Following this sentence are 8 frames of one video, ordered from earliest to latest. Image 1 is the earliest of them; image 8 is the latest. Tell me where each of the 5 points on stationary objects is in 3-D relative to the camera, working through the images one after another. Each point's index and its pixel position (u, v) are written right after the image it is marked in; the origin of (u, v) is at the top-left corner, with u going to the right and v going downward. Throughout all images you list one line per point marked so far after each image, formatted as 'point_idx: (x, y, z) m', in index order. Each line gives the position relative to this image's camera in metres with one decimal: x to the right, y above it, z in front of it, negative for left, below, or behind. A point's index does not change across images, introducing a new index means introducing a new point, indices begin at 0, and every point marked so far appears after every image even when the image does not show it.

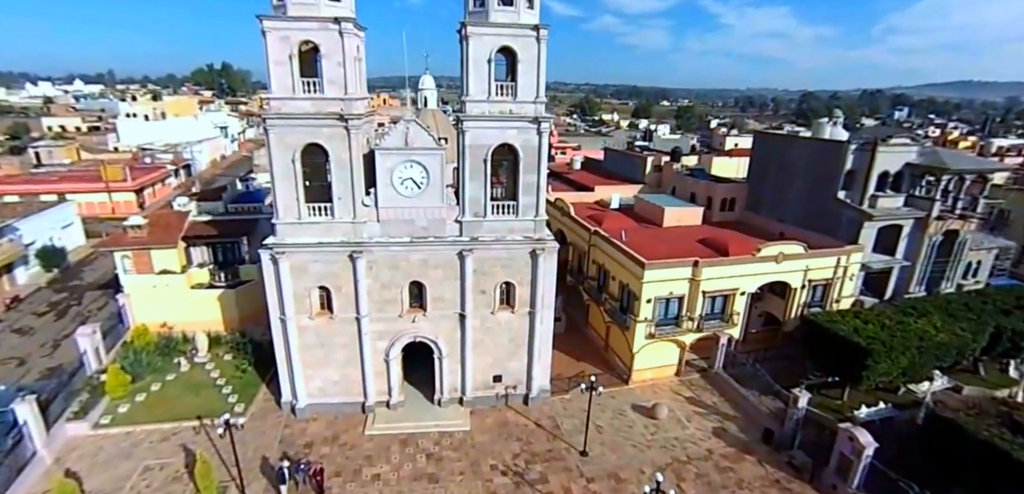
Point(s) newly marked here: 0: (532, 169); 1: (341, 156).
0: (+0.8, +3.0, +18.8) m
1: (-6.4, +3.4, +18.1) m
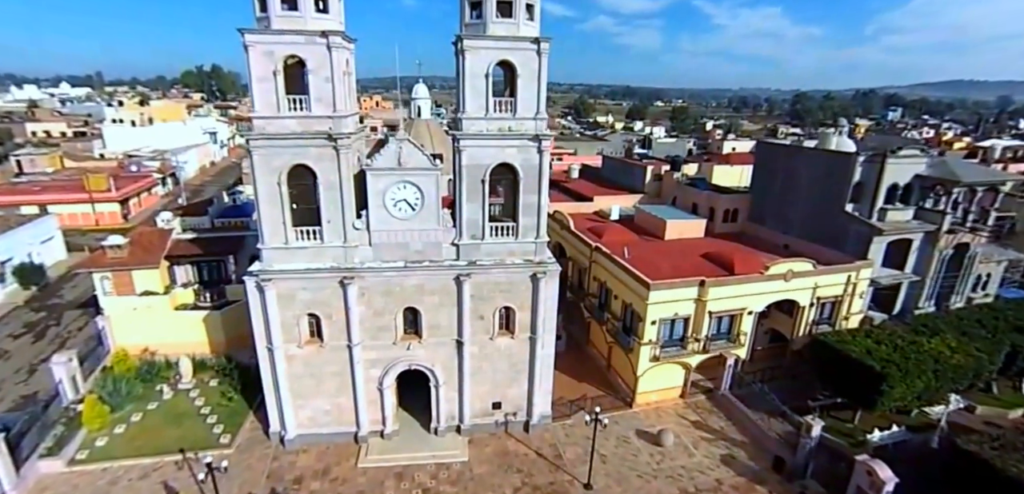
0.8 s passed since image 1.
0: (+0.8, +2.1, +17.8) m
1: (-6.5, +2.4, +17.1) m
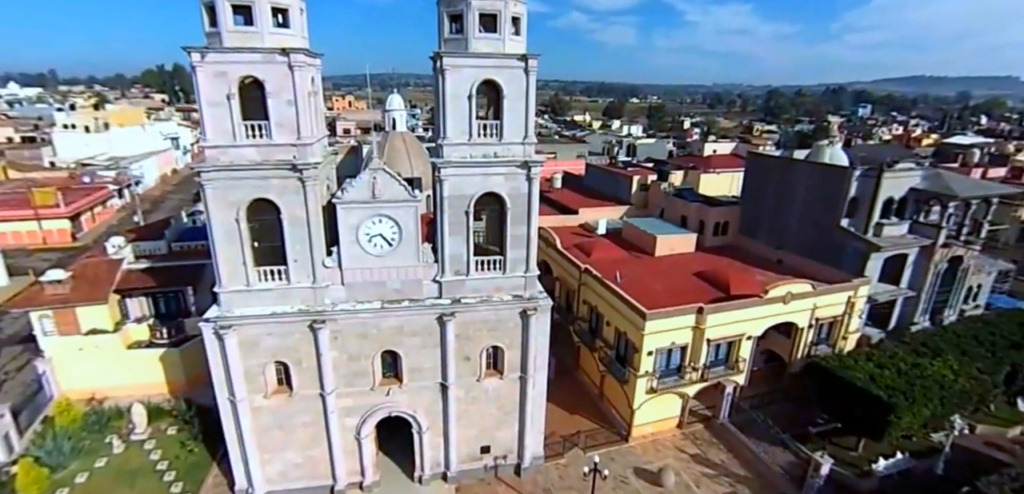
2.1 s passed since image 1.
0: (+0.3, +0.9, +16.4) m
1: (-6.9, +1.1, +15.3) m
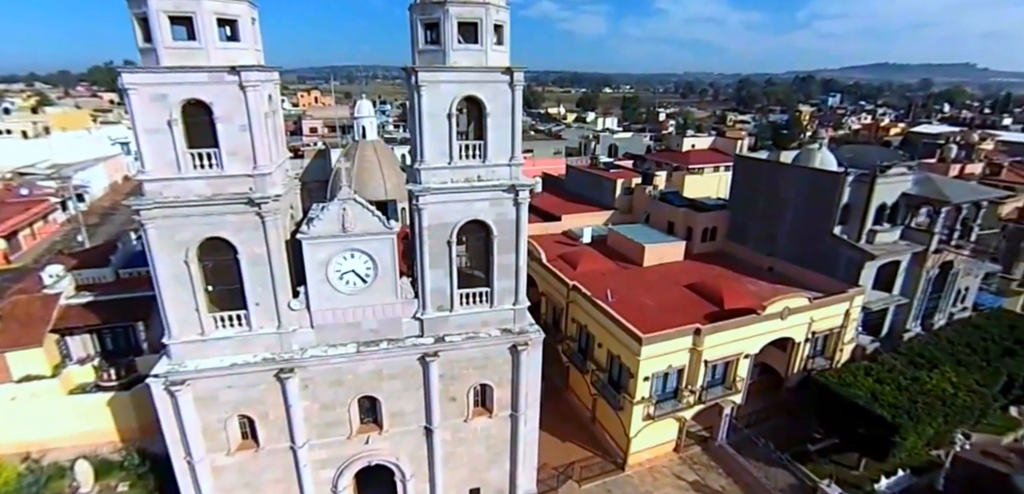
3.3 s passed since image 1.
0: (-0.1, 0.0, +14.9) m
1: (-7.2, -0.1, +13.5) m
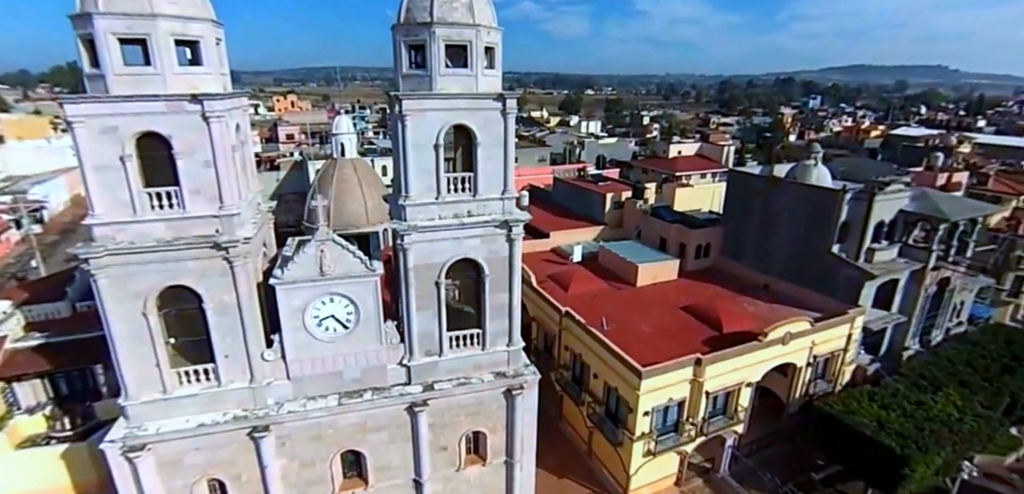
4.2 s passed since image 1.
0: (-0.3, -1.1, +13.9) m
1: (-7.4, -1.3, +12.2) m
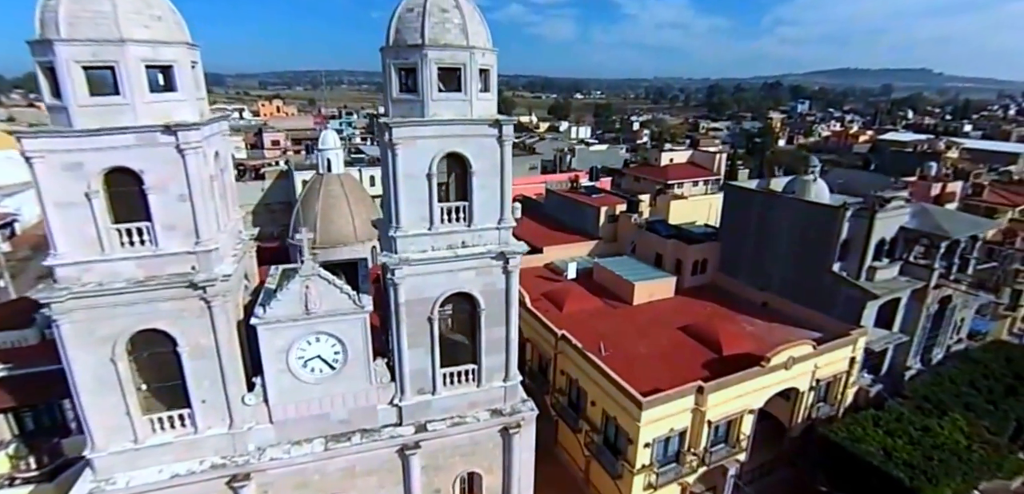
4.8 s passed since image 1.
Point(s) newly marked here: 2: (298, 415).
0: (-0.4, -2.0, +13.1) m
1: (-7.4, -2.2, +11.4) m
2: (-5.5, -4.3, +12.3) m
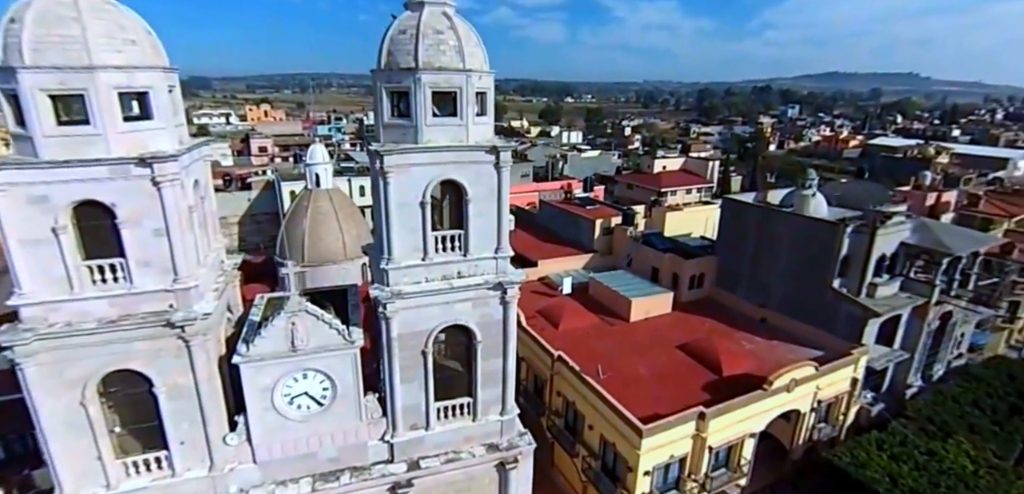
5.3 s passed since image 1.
0: (-0.5, -2.7, +12.6) m
1: (-7.5, -3.0, +10.7) m
2: (-5.6, -5.1, +11.7) m
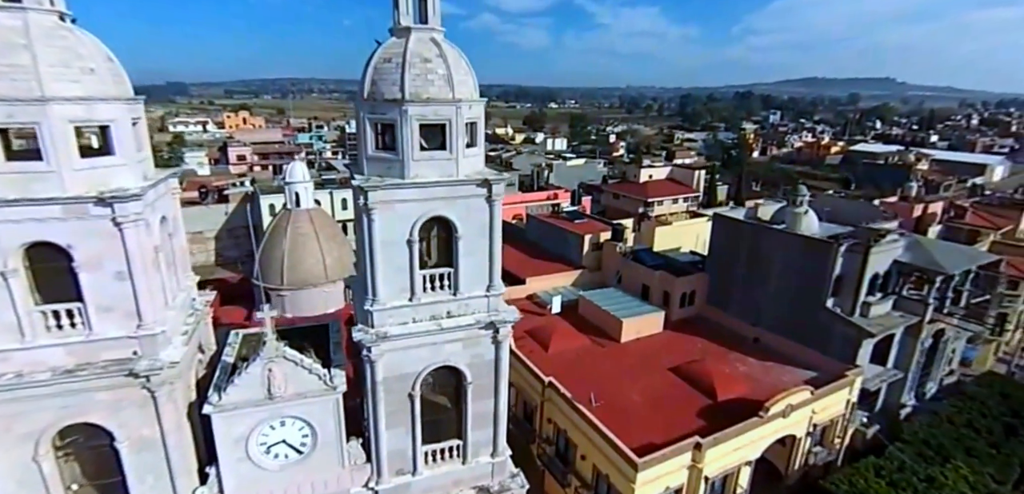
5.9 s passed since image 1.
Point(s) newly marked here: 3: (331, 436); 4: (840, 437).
0: (-0.7, -3.6, +12.0) m
1: (-7.6, -3.8, +9.9) m
2: (-5.7, -5.9, +10.9) m
3: (-4.1, -4.3, +11.0) m
4: (+13.7, -8.0, +20.2) m
